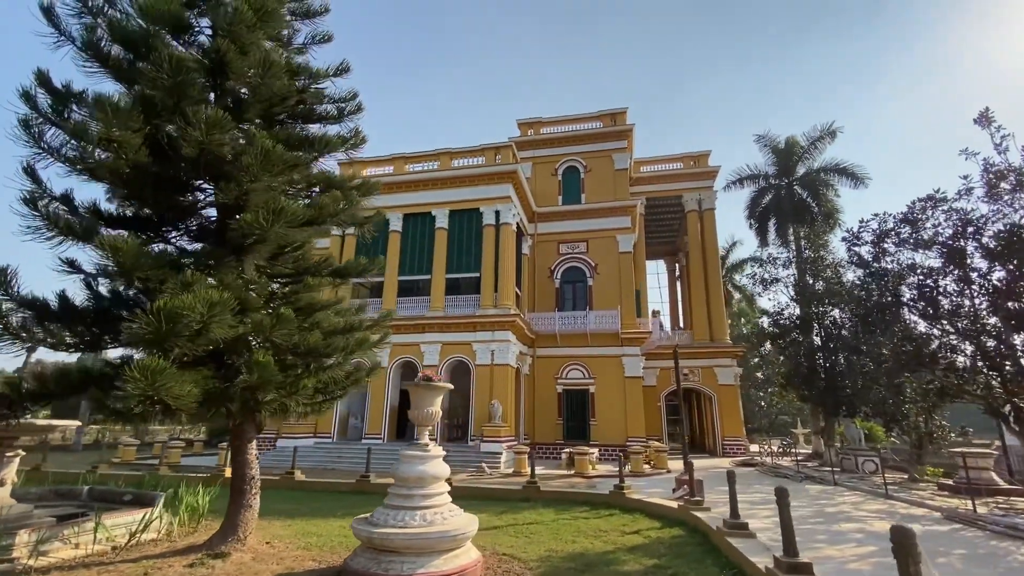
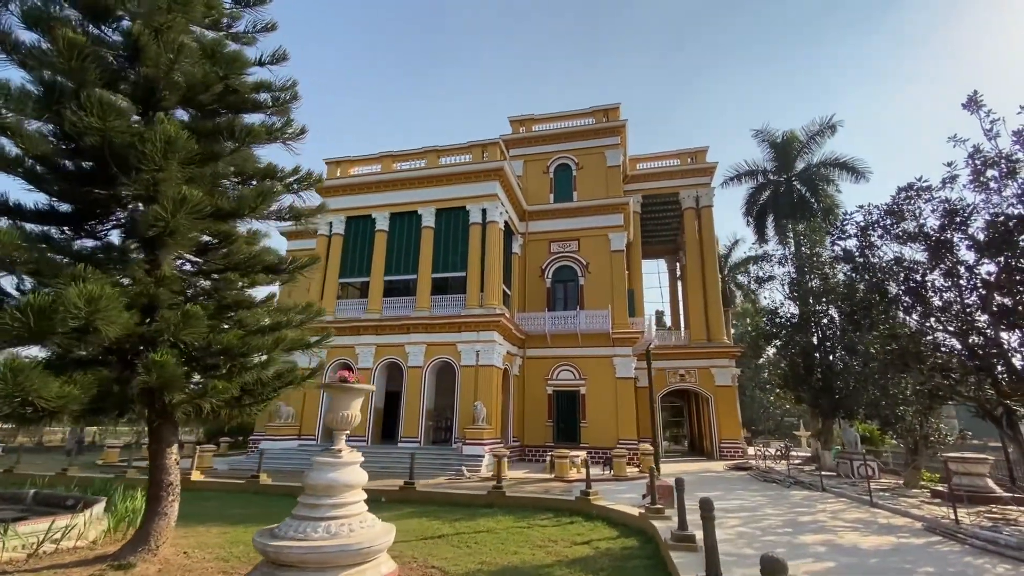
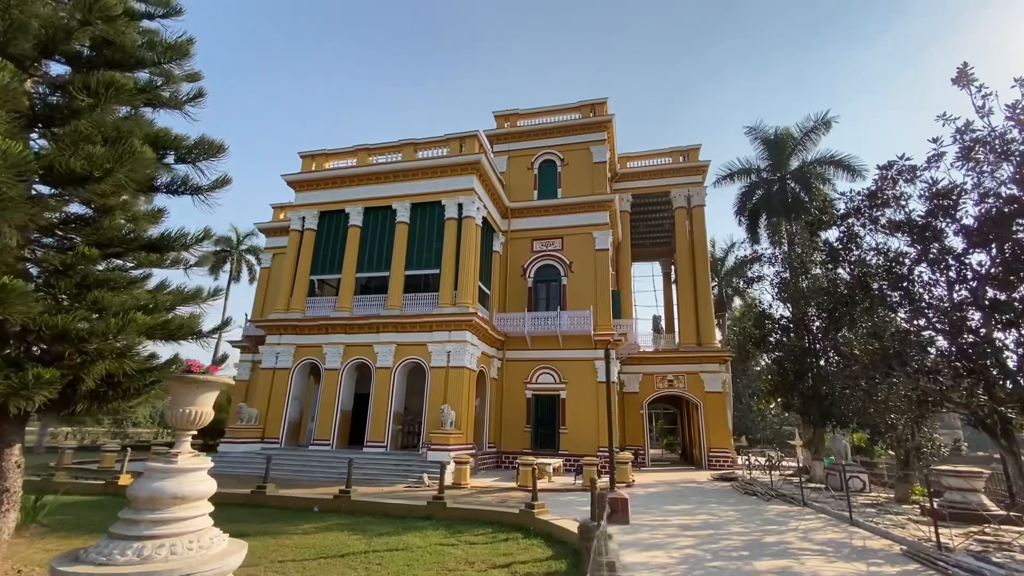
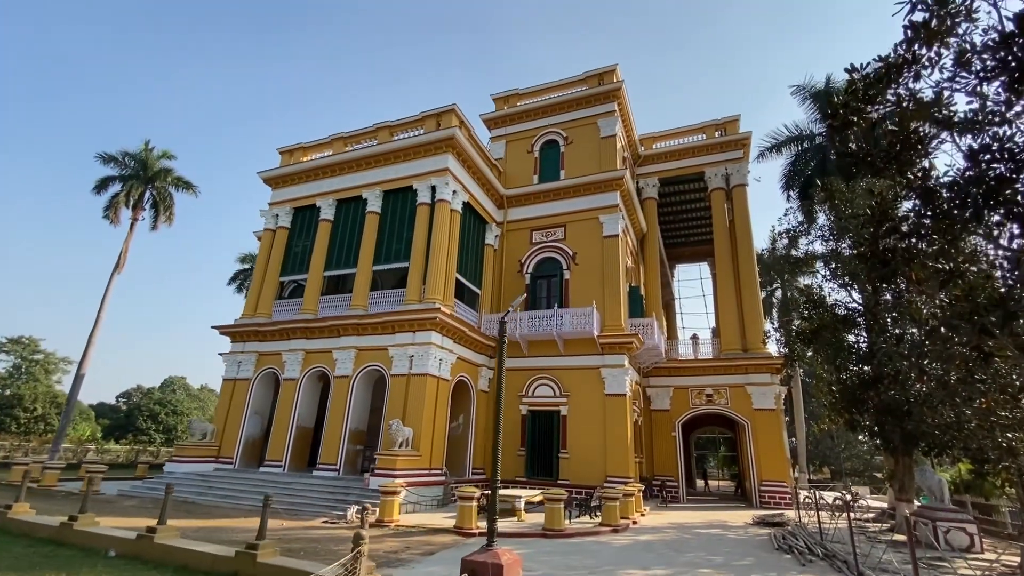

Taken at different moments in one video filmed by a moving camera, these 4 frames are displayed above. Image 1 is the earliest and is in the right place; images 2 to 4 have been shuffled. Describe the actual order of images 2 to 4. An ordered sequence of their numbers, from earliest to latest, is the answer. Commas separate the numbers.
2, 3, 4
